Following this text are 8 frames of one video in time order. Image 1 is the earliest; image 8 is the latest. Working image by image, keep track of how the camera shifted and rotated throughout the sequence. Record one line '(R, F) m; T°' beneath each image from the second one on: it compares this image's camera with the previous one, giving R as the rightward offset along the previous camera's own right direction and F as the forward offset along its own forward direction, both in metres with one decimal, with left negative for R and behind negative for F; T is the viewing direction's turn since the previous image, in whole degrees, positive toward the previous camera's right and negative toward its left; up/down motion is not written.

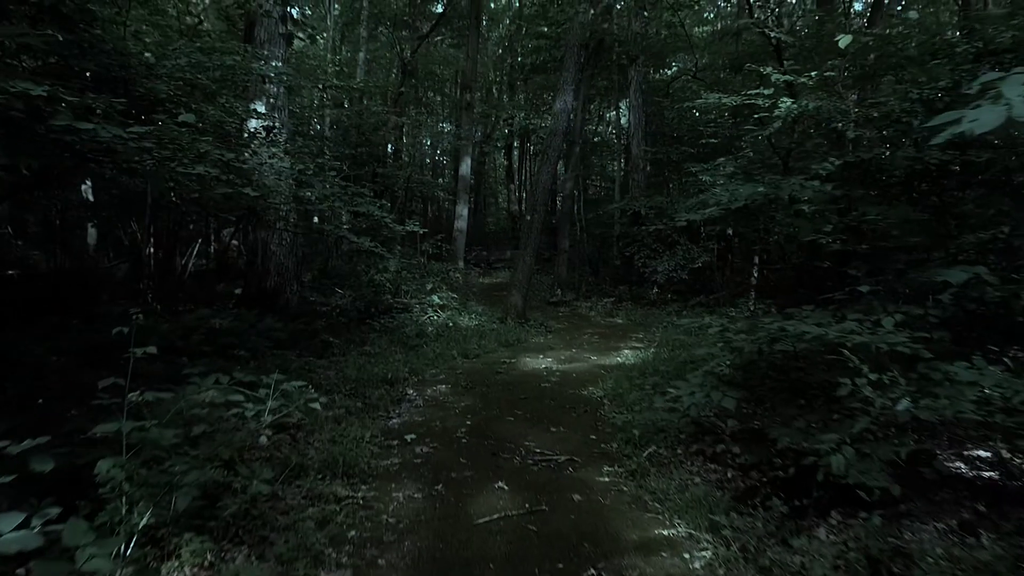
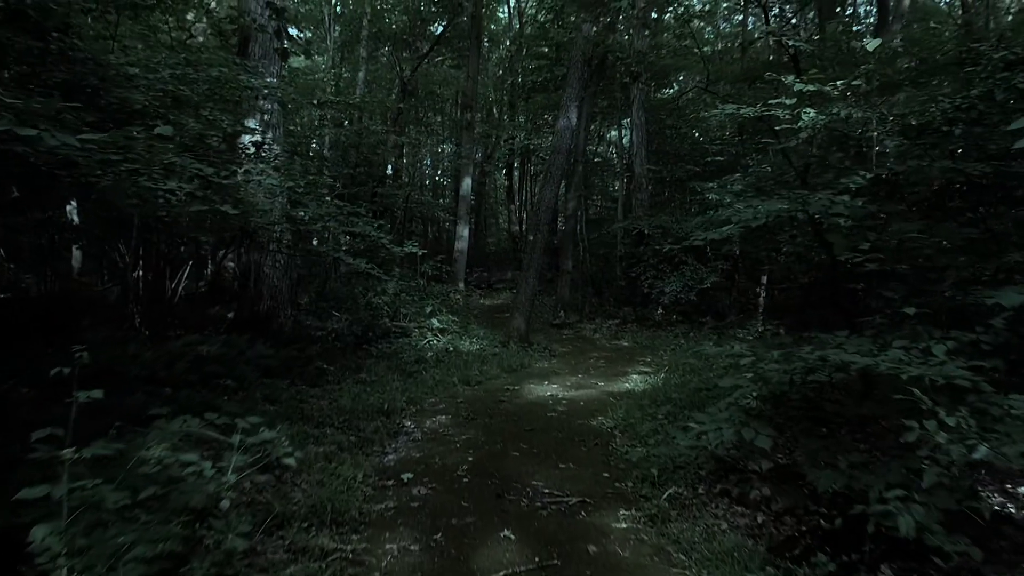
(0.0, +0.4) m; 0°
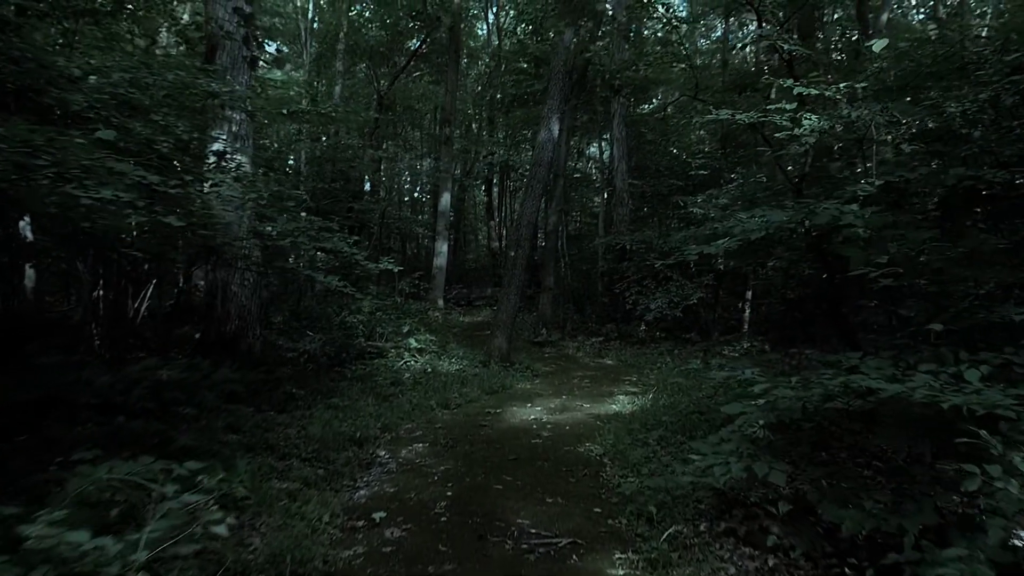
(0.0, +0.4) m; +1°
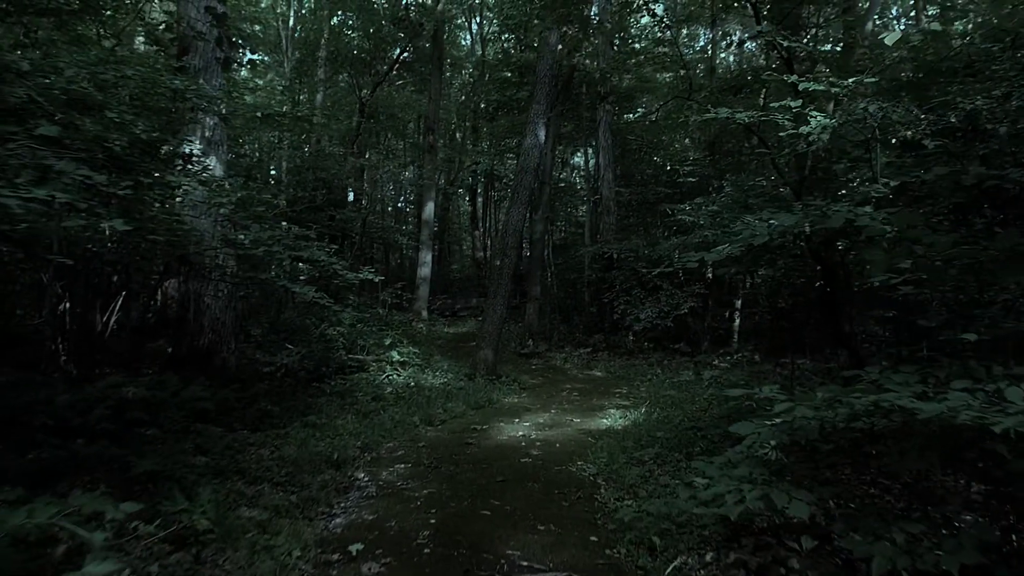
(0.0, +0.3) m; +1°
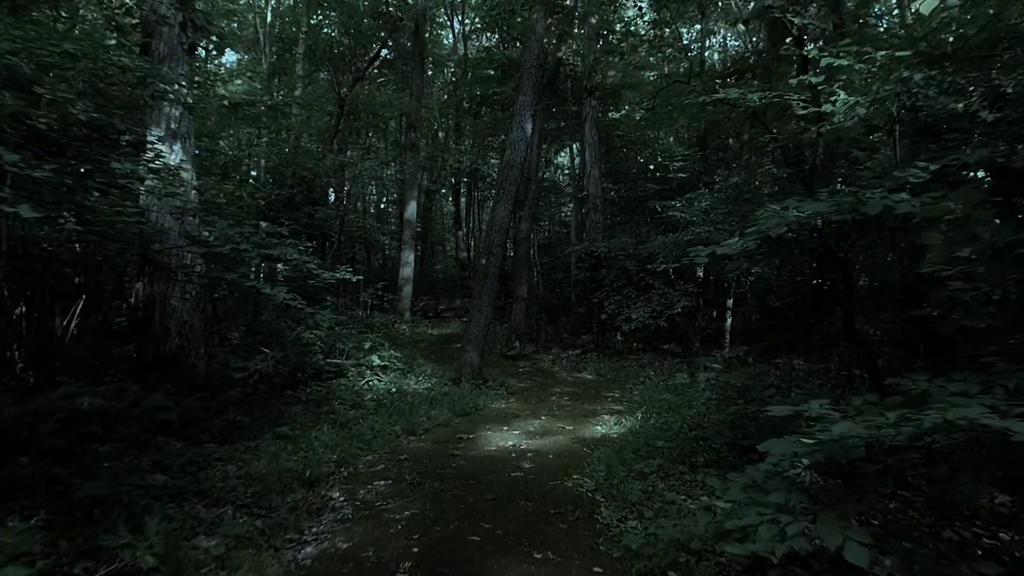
(0.0, +0.4) m; +1°
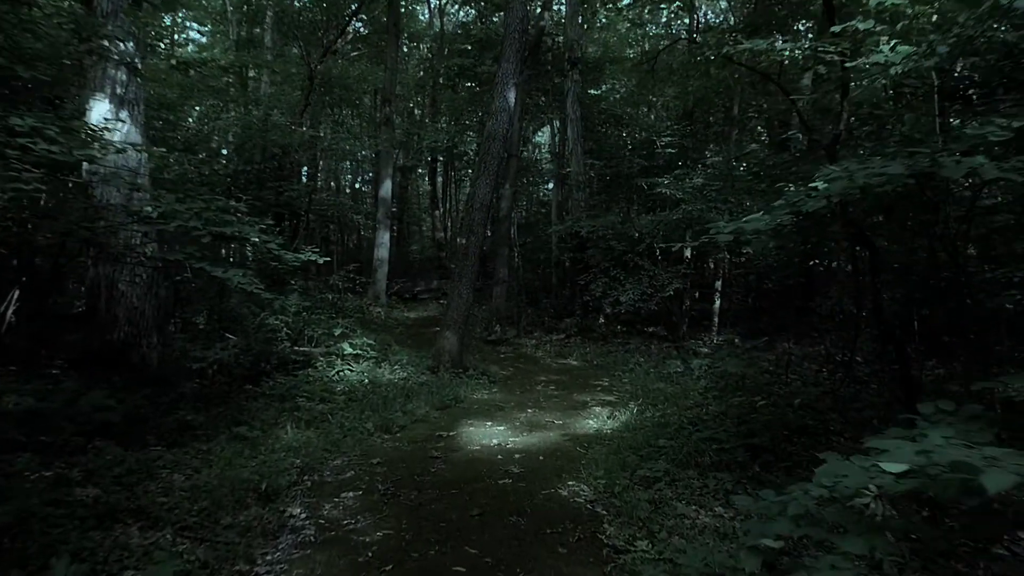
(-0.1, +0.6) m; +2°
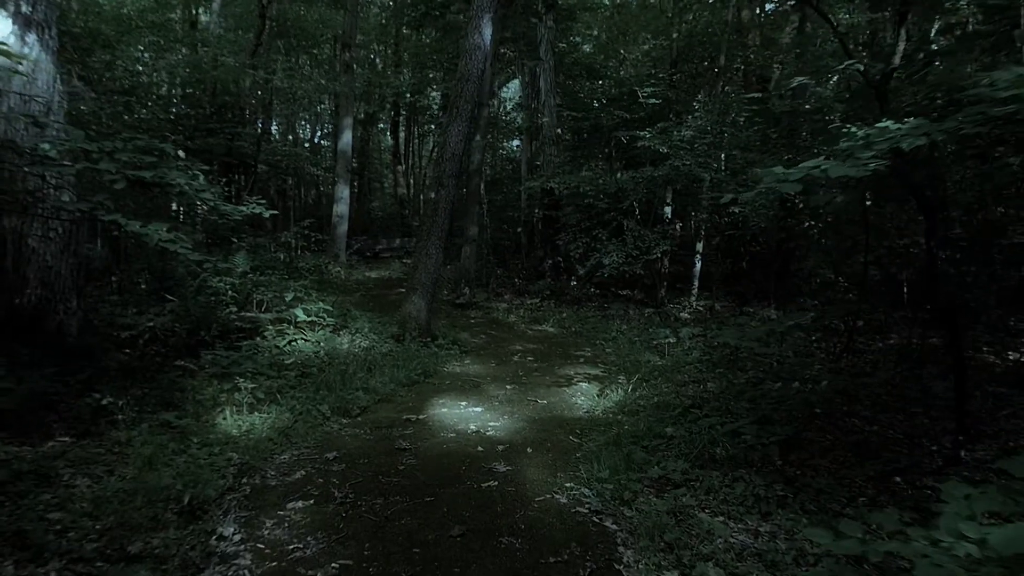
(-0.1, +0.8) m; +3°
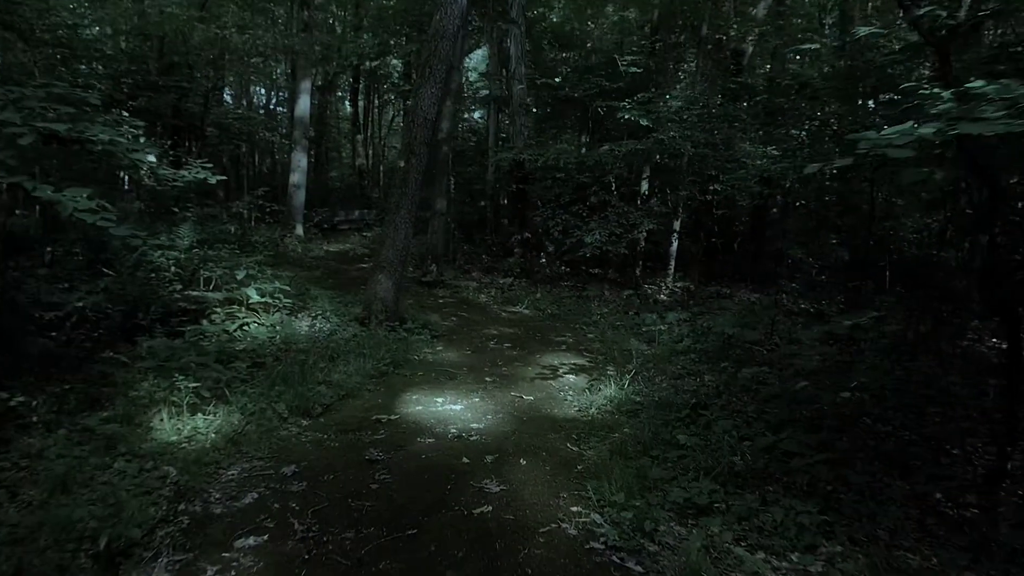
(-0.2, +0.6) m; +3°
